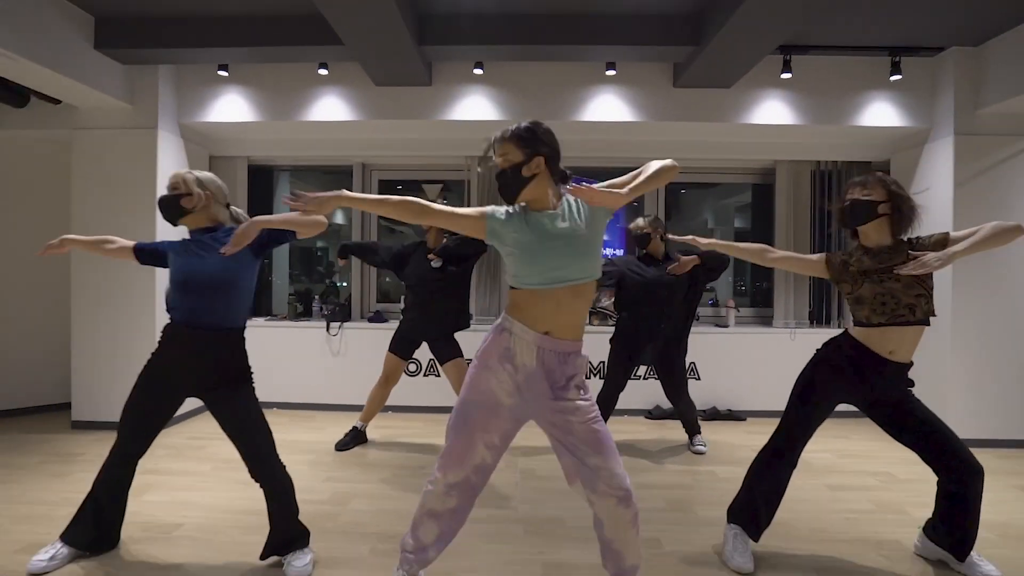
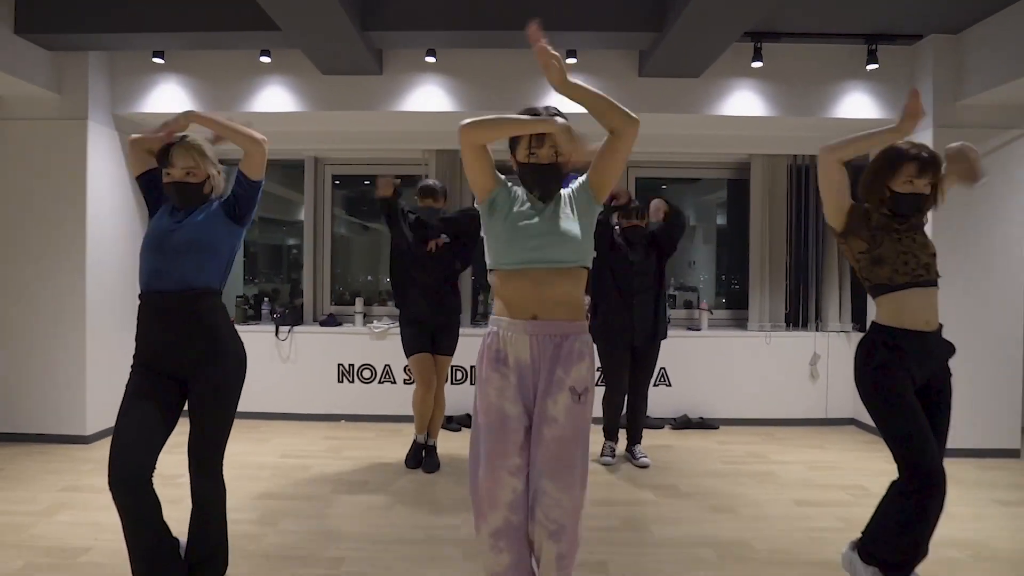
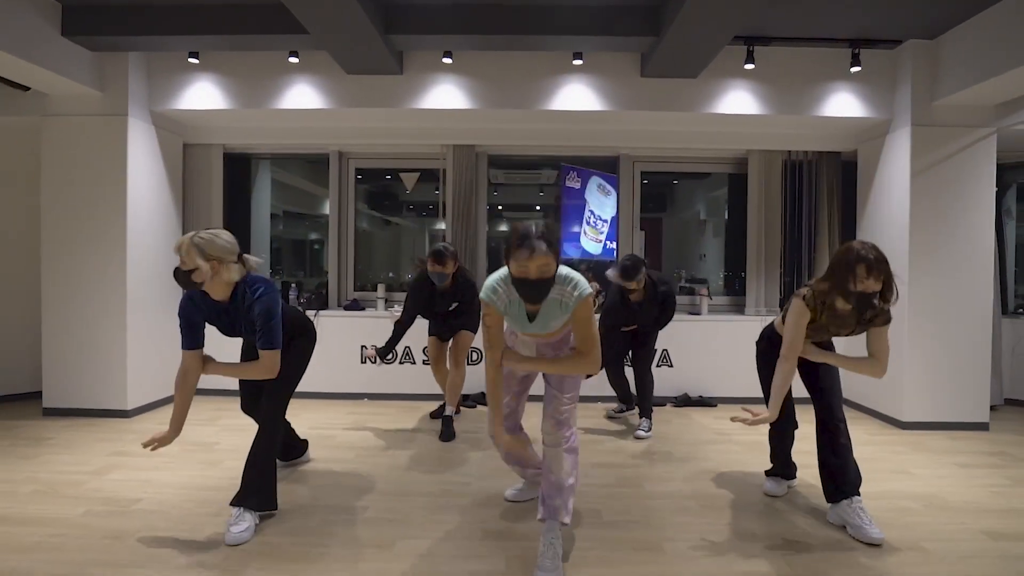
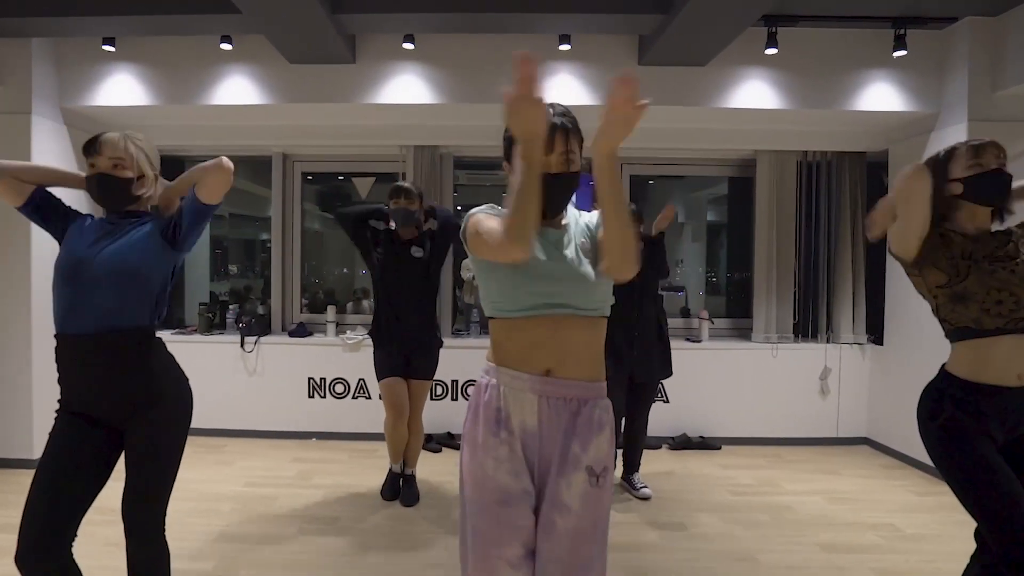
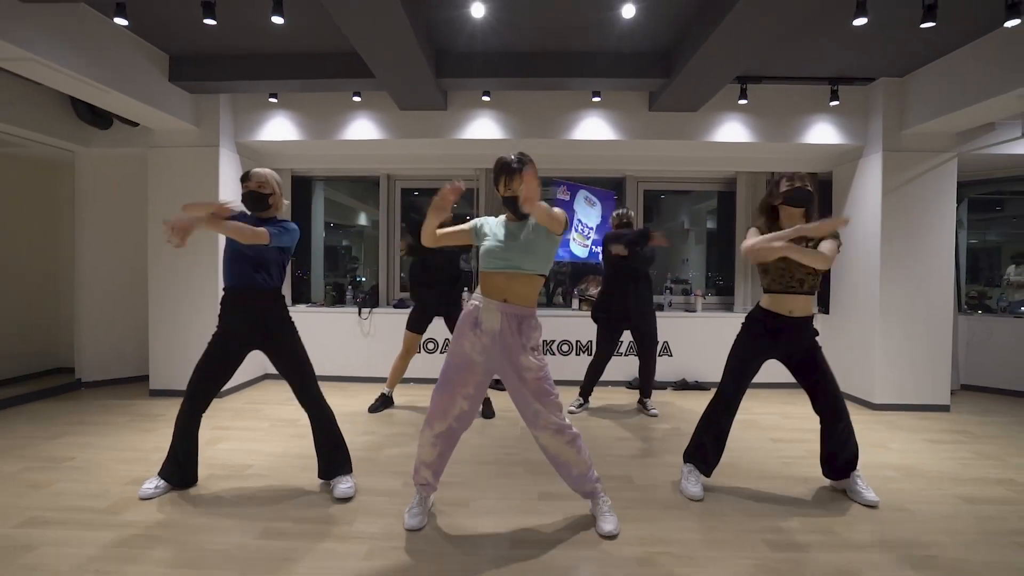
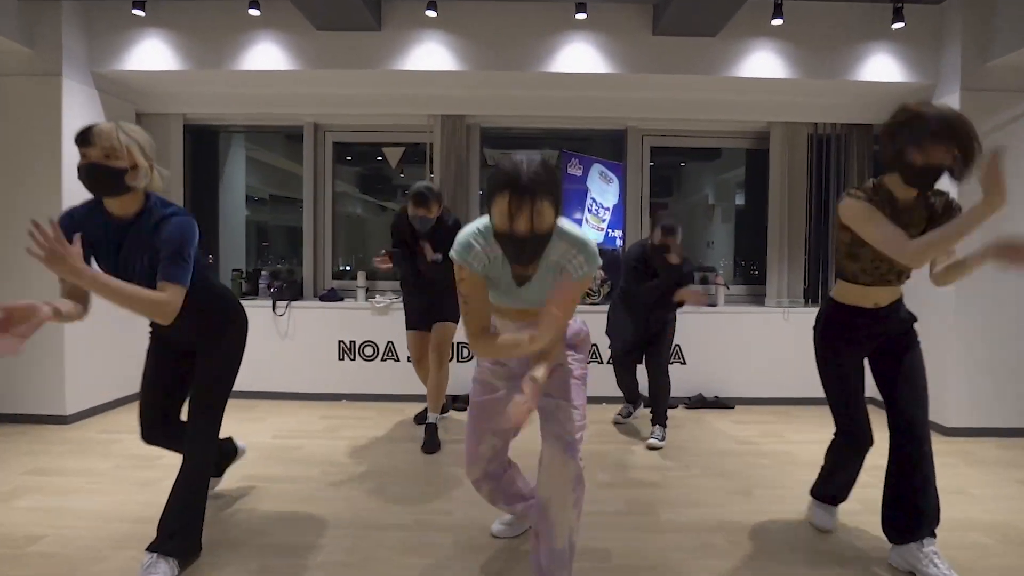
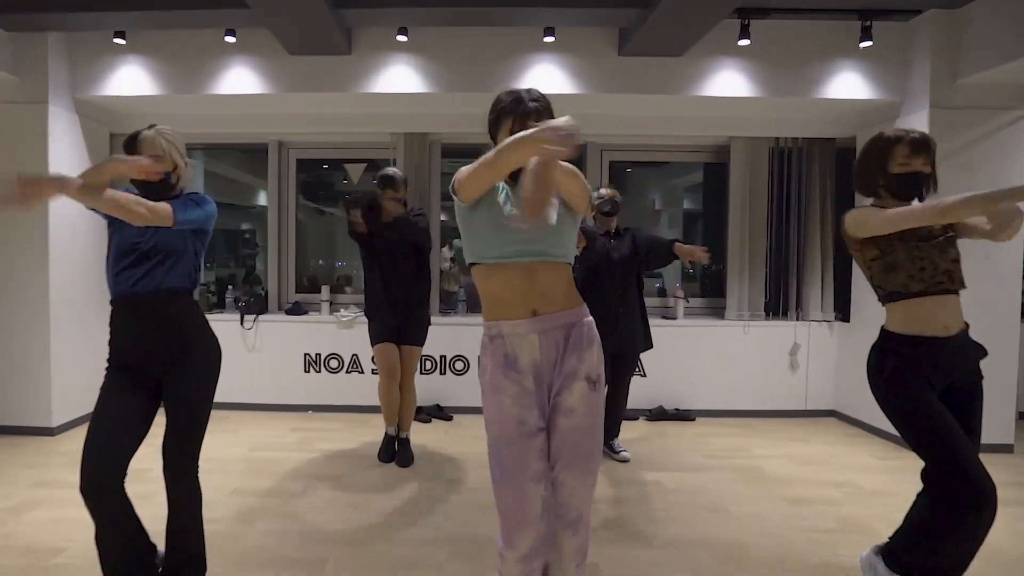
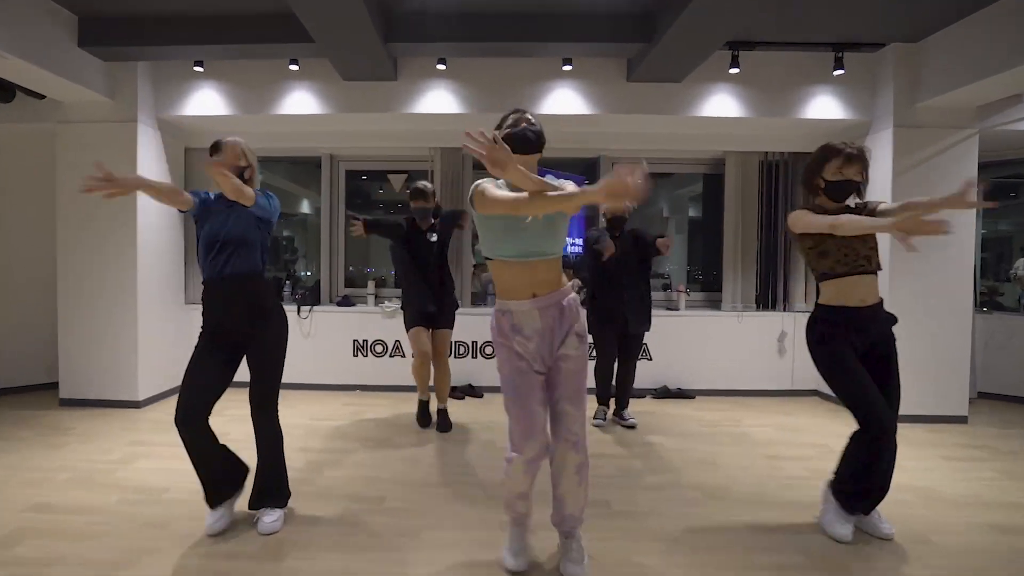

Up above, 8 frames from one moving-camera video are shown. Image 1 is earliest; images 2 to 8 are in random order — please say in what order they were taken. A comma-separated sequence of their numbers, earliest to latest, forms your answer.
5, 8, 7, 4, 2, 3, 6
